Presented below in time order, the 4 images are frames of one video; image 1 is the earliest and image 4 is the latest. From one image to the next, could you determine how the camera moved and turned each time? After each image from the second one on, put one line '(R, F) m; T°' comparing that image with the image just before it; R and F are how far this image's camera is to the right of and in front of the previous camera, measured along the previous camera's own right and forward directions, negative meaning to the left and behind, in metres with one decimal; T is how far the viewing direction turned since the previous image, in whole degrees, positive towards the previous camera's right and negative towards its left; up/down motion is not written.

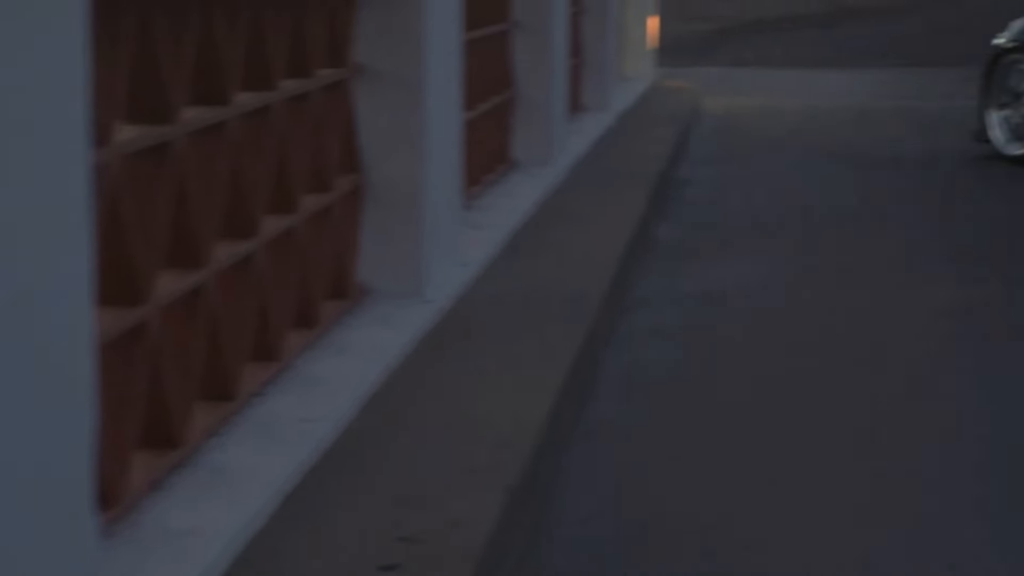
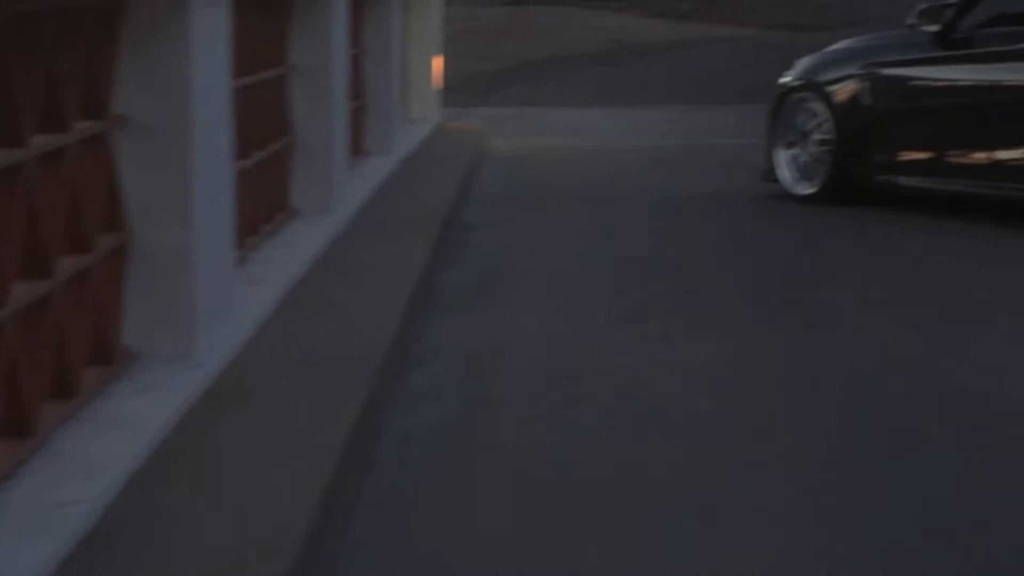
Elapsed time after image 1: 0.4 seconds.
(0.0, -0.1) m; +5°
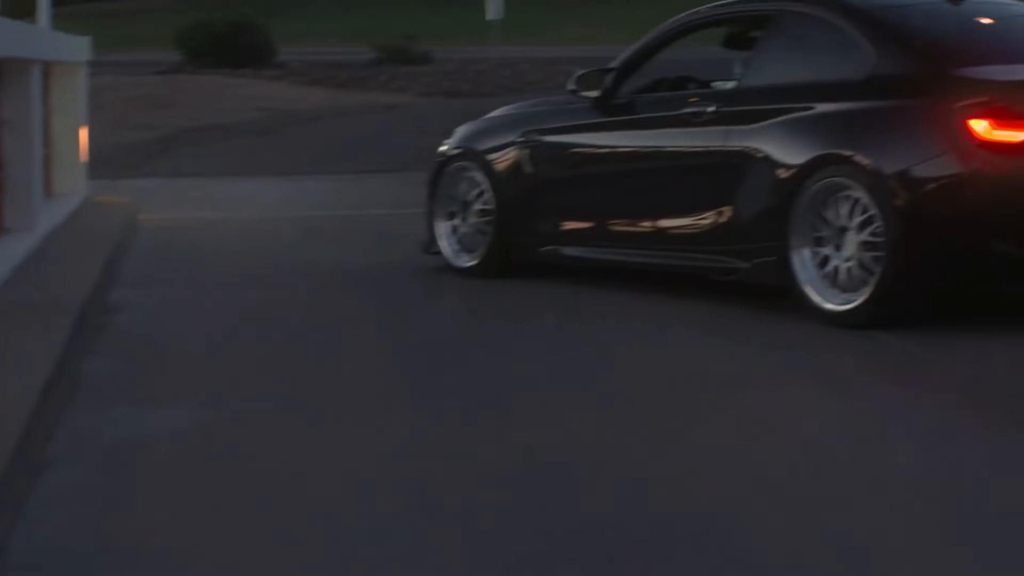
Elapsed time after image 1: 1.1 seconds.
(+0.1, +0.5) m; +8°
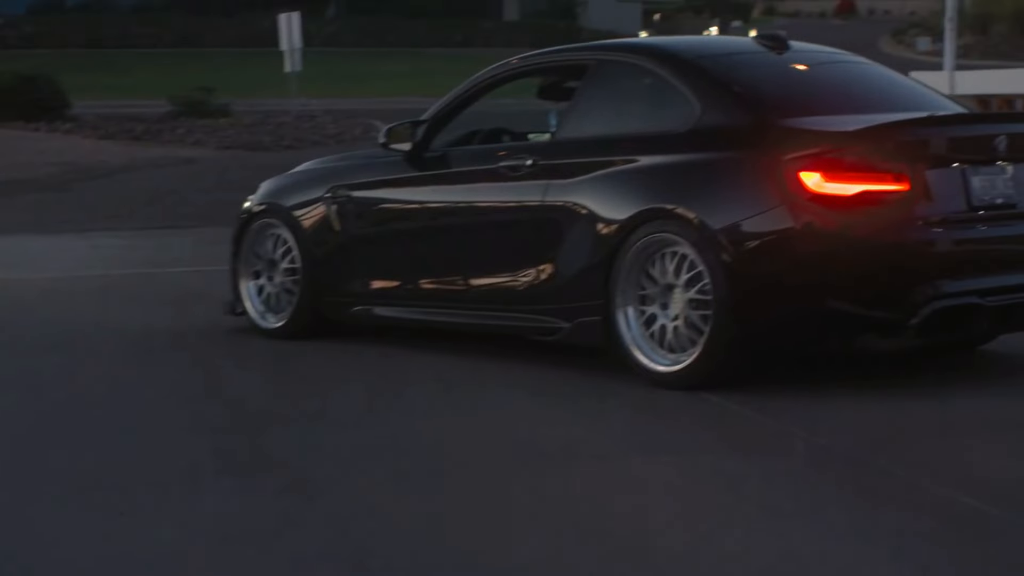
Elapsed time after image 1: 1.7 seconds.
(0.0, +0.4) m; +5°
